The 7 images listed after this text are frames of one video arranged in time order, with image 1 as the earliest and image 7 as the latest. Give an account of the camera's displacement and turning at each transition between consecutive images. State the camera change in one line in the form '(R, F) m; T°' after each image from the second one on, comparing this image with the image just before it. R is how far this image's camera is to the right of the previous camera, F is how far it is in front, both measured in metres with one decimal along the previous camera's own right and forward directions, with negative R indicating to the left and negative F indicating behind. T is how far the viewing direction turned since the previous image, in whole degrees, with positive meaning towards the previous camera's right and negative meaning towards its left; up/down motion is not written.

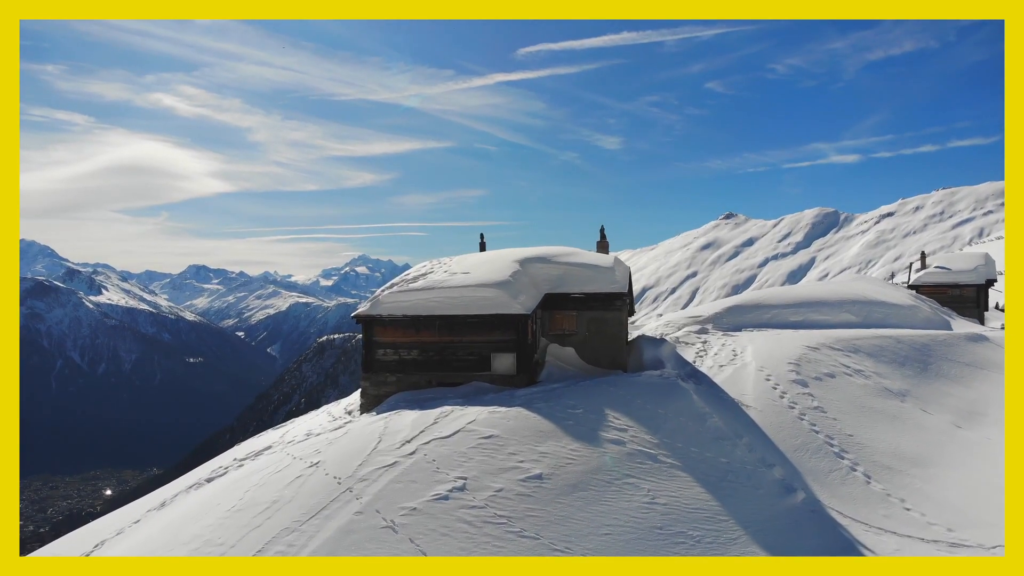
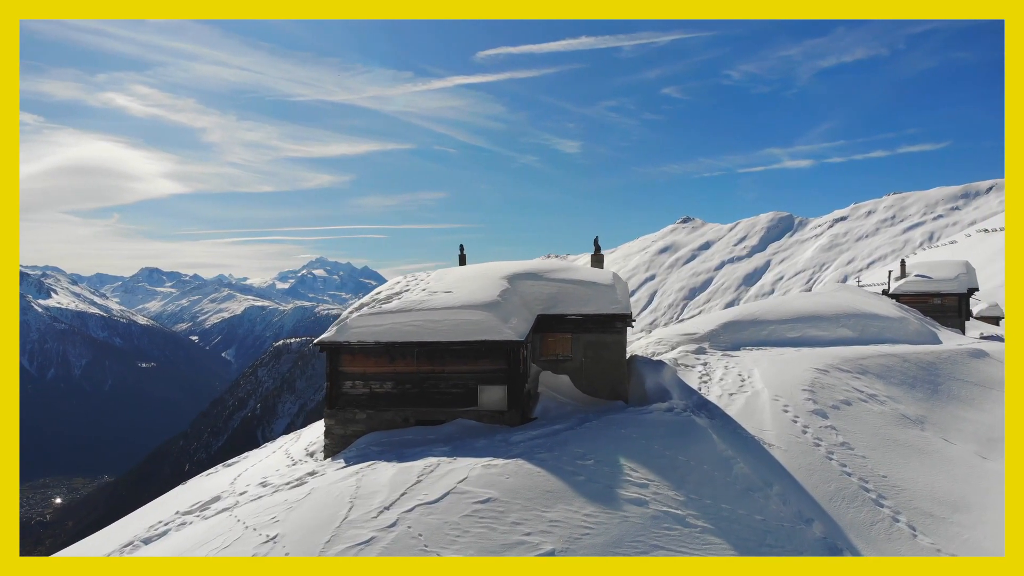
(-0.6, +2.5) m; +3°
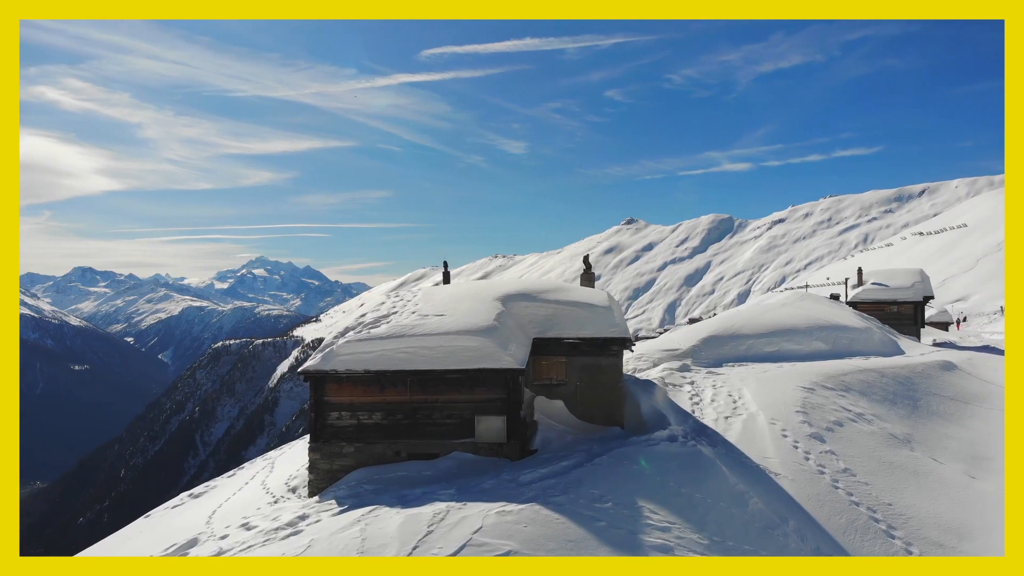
(-1.0, +0.9) m; +4°
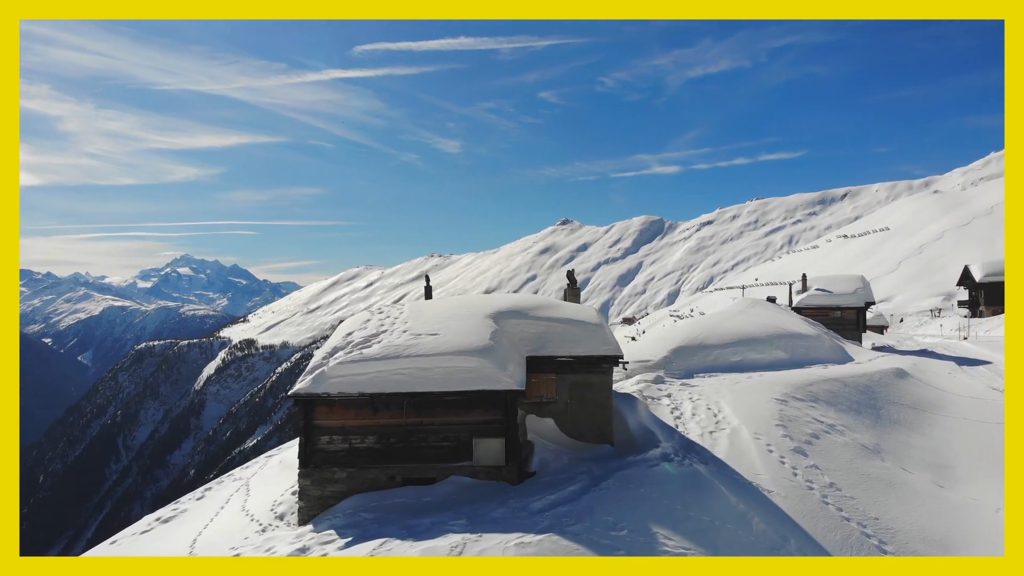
(-1.1, +0.4) m; +5°
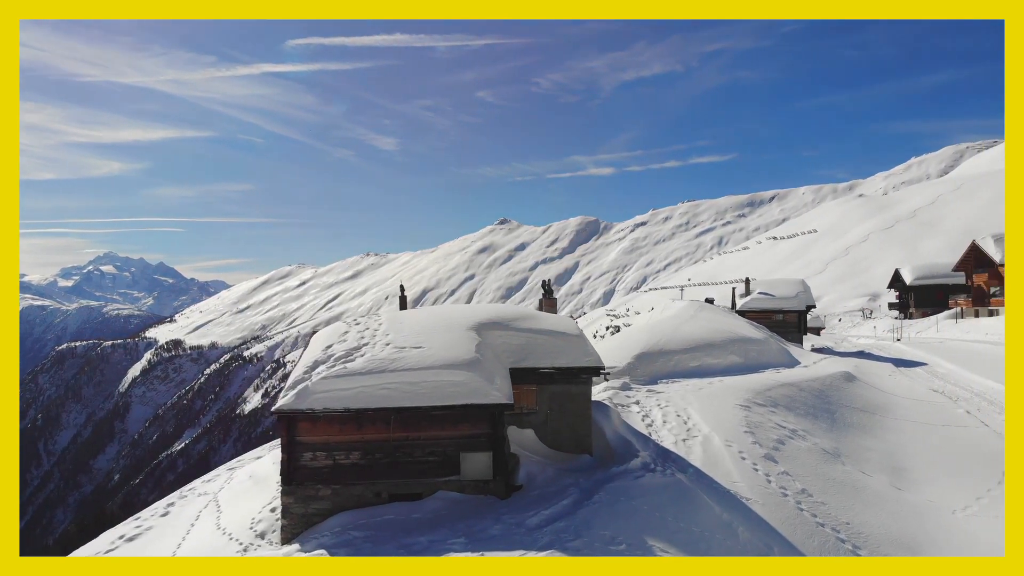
(-0.9, +0.1) m; +4°
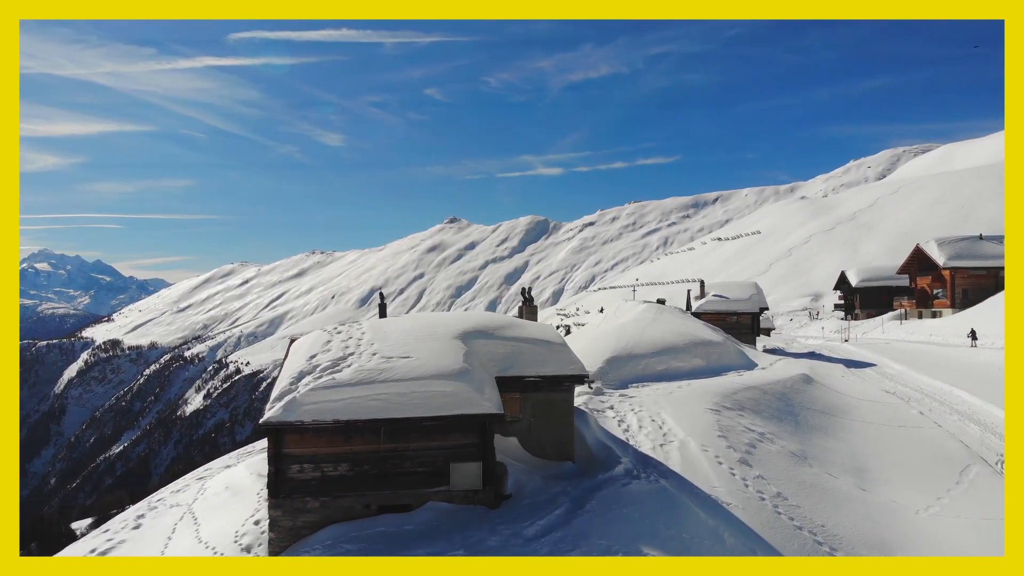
(-0.7, 0.0) m; +4°
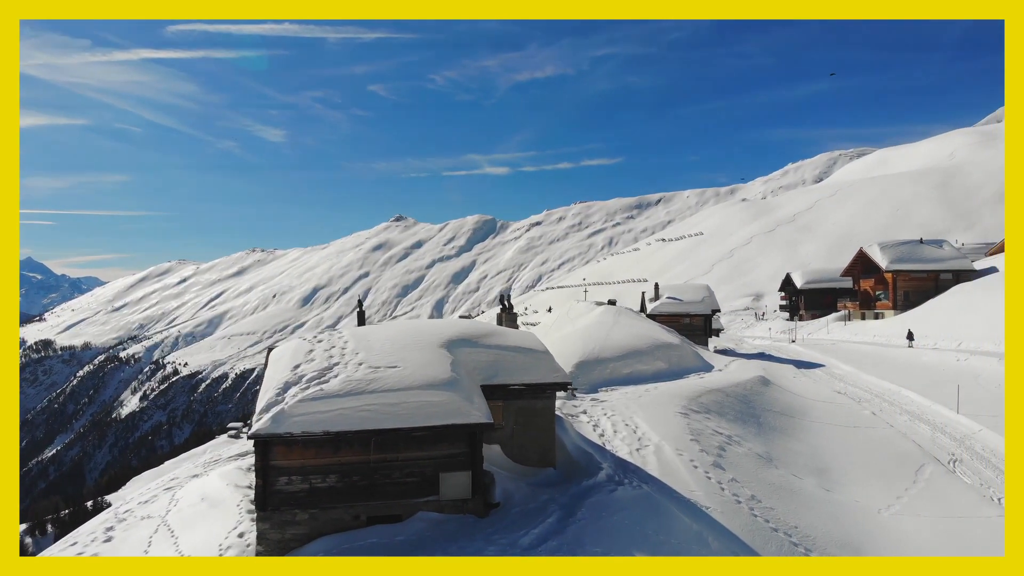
(-0.8, -0.1) m; +4°
